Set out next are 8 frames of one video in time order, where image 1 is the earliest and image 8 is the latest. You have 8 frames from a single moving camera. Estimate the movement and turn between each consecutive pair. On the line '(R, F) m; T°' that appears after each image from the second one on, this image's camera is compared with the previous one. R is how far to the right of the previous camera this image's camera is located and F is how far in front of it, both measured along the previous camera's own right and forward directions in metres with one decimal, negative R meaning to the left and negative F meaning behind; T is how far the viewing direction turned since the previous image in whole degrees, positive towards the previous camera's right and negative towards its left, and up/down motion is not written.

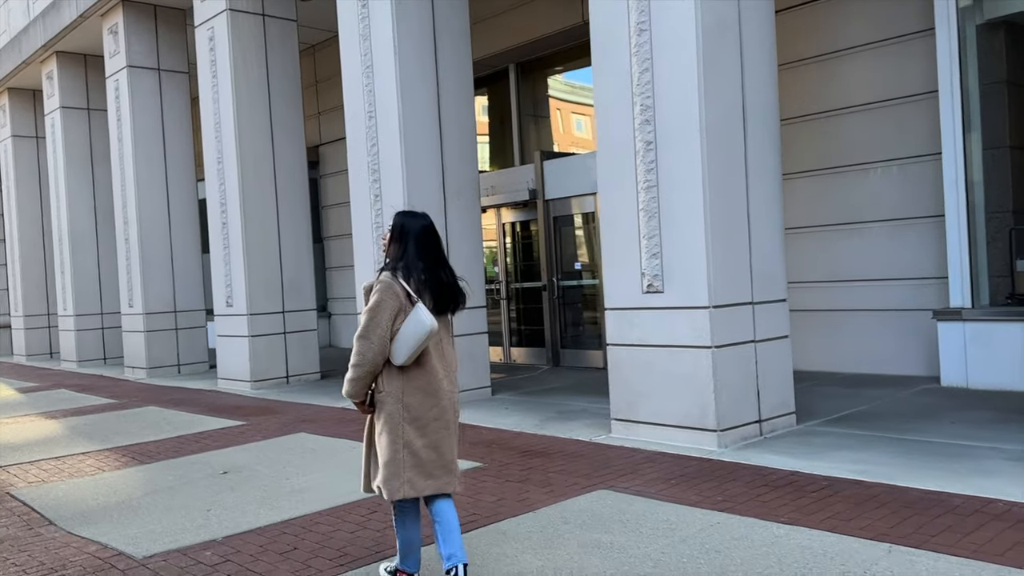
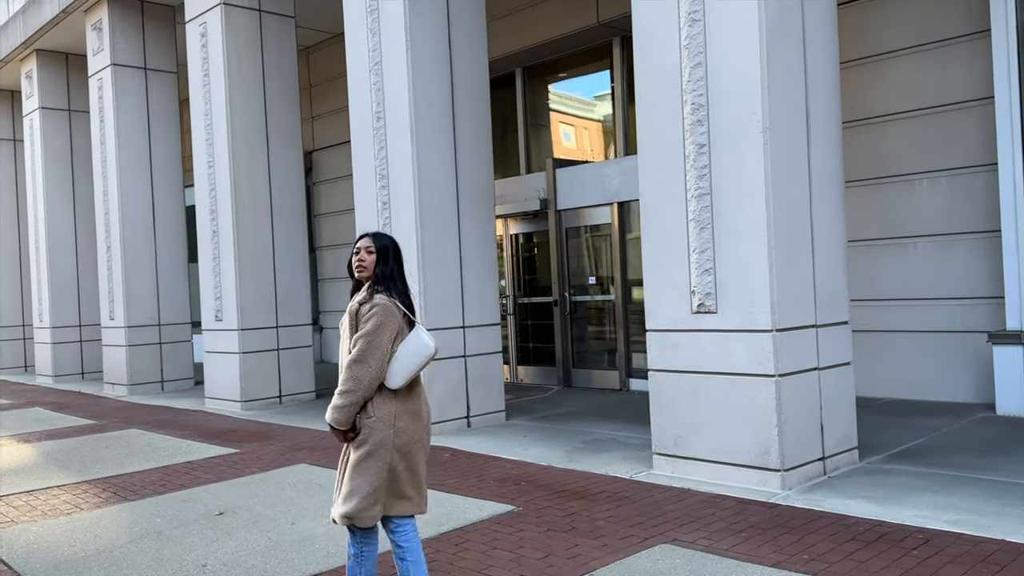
(-0.4, +0.7) m; +1°
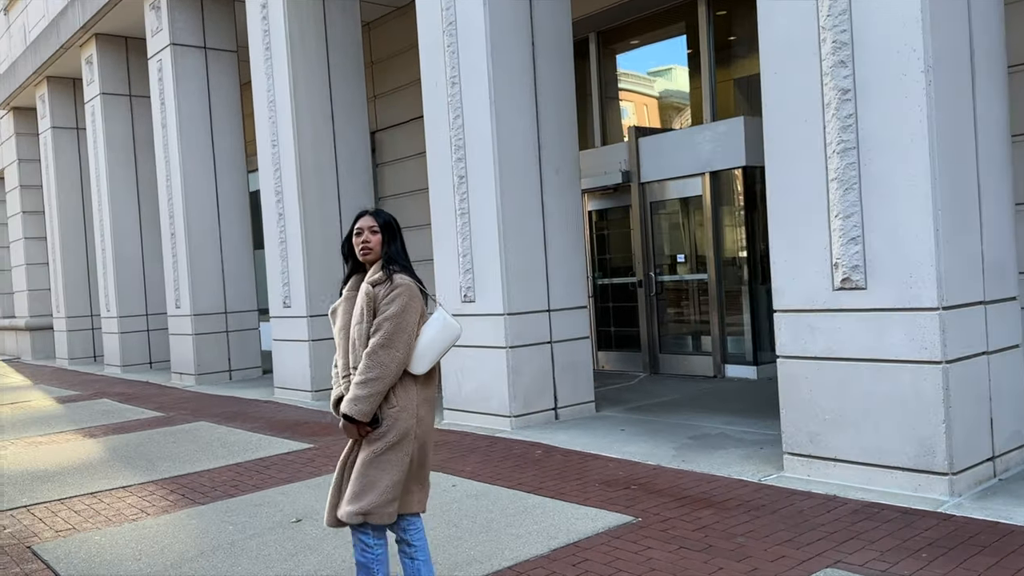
(-0.3, +0.7) m; -4°
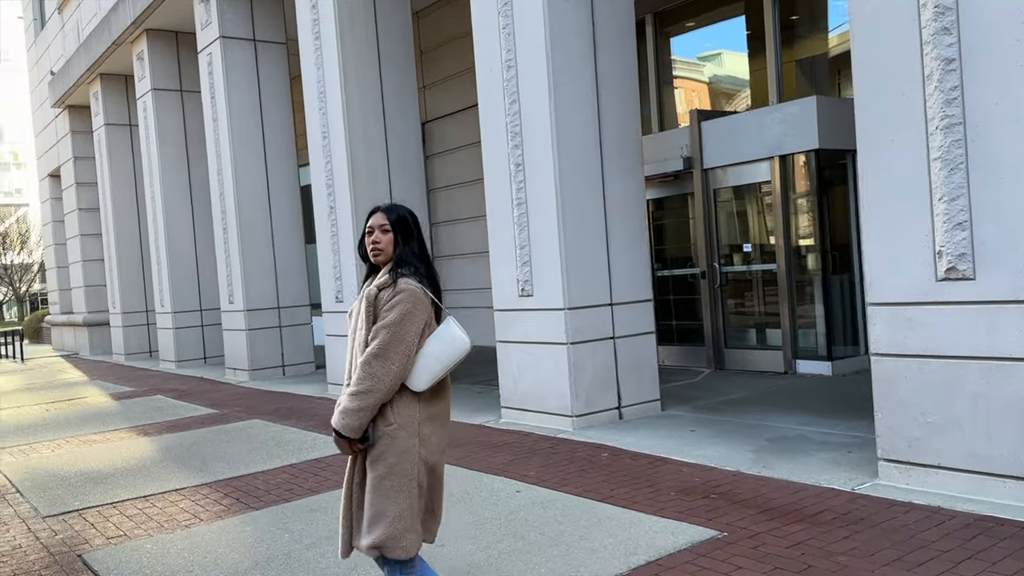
(-0.1, +0.4) m; -3°
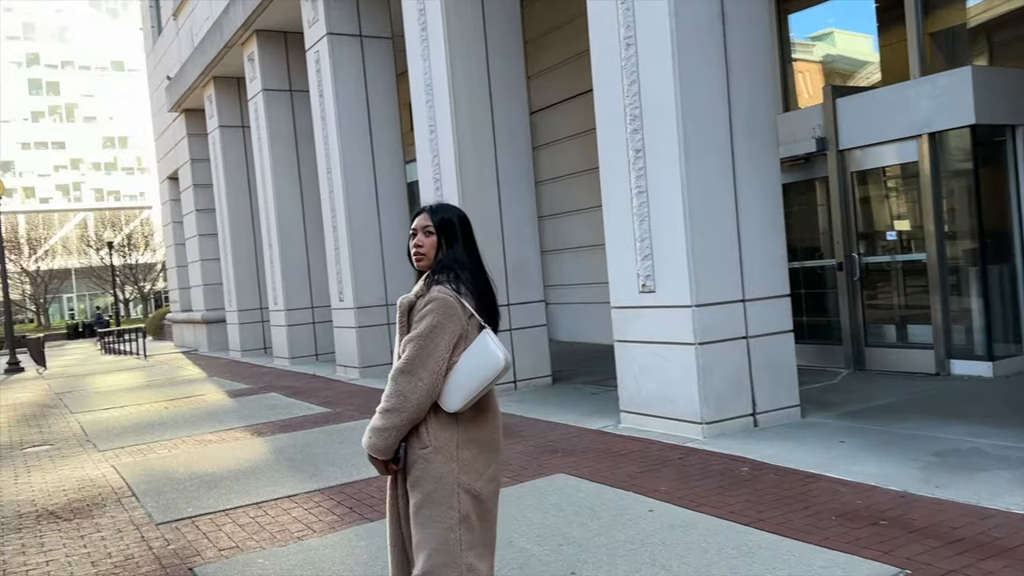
(-0.2, +0.5) m; -7°
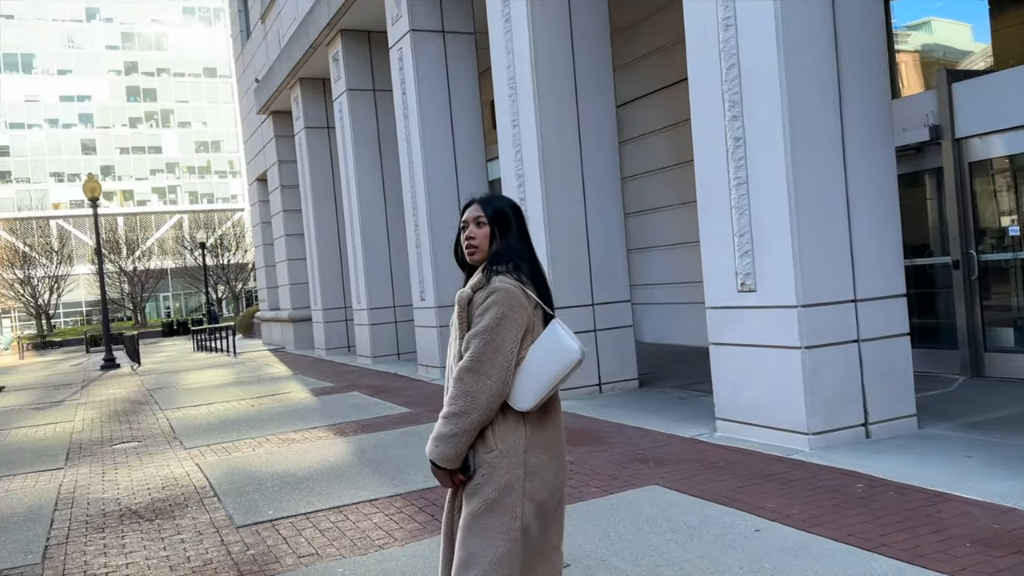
(-0.1, +0.3) m; -5°
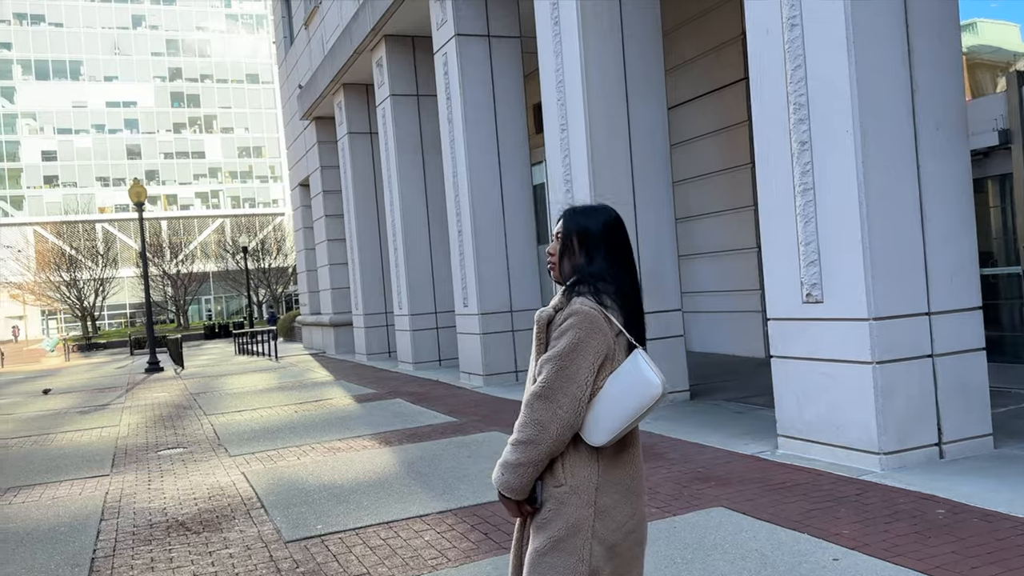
(-0.1, +0.2) m; -2°
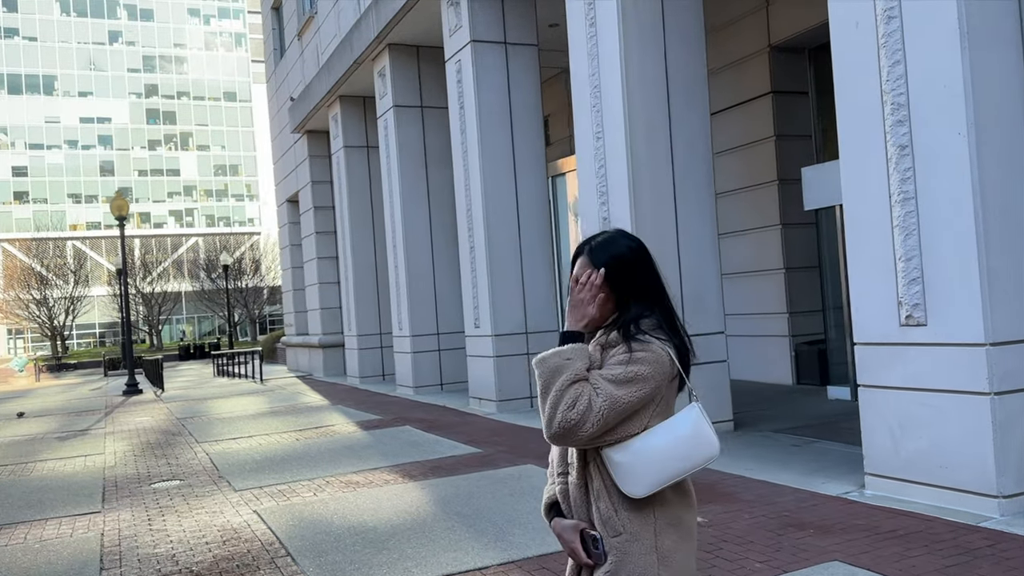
(-0.6, +0.7) m; +2°
